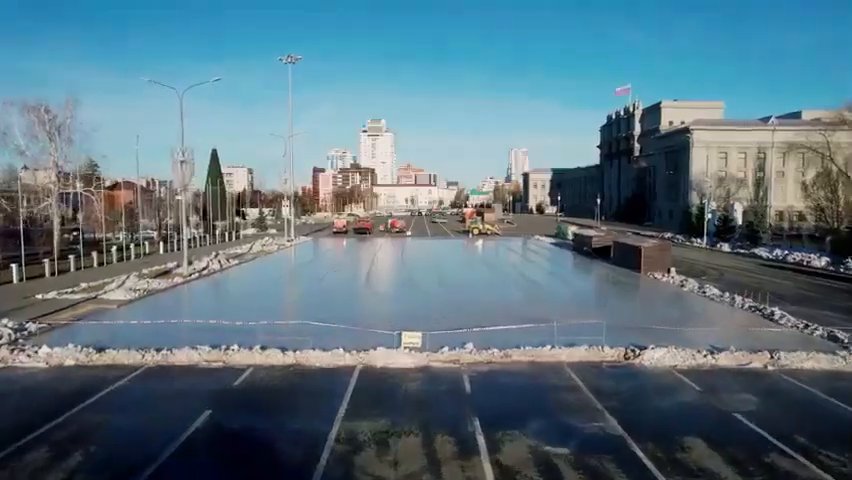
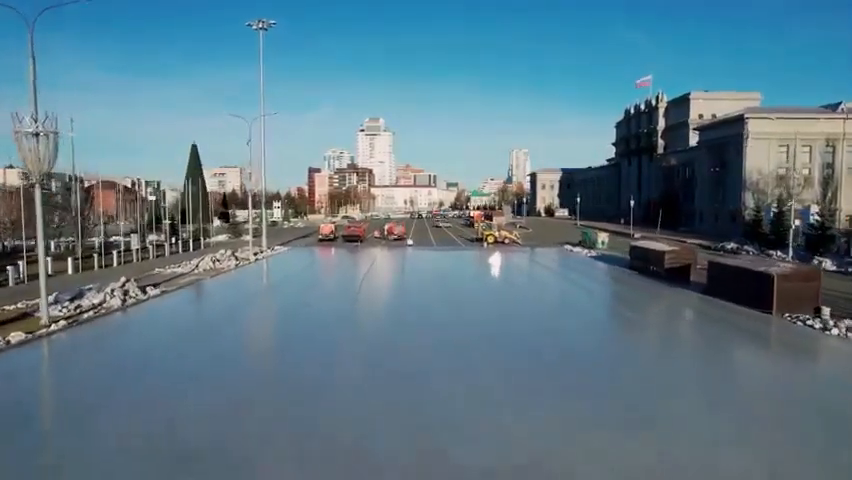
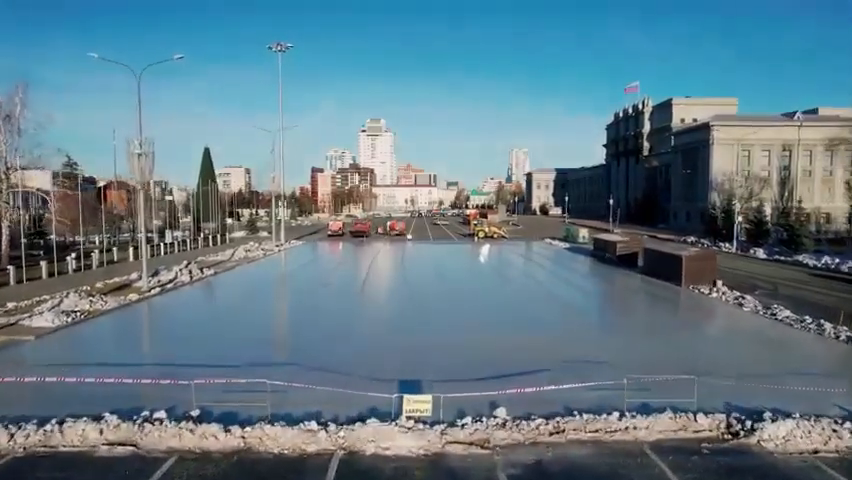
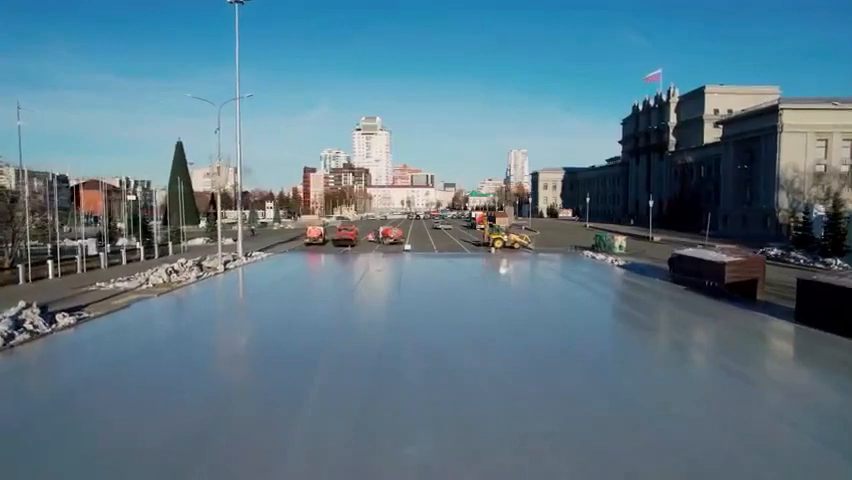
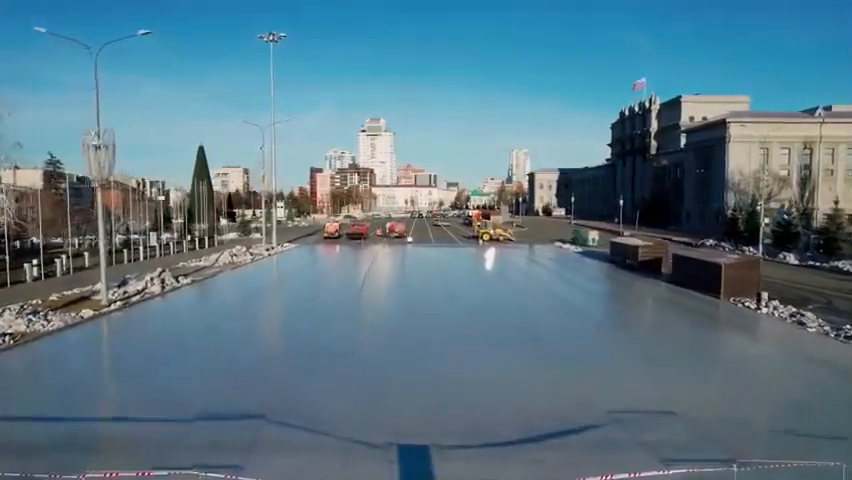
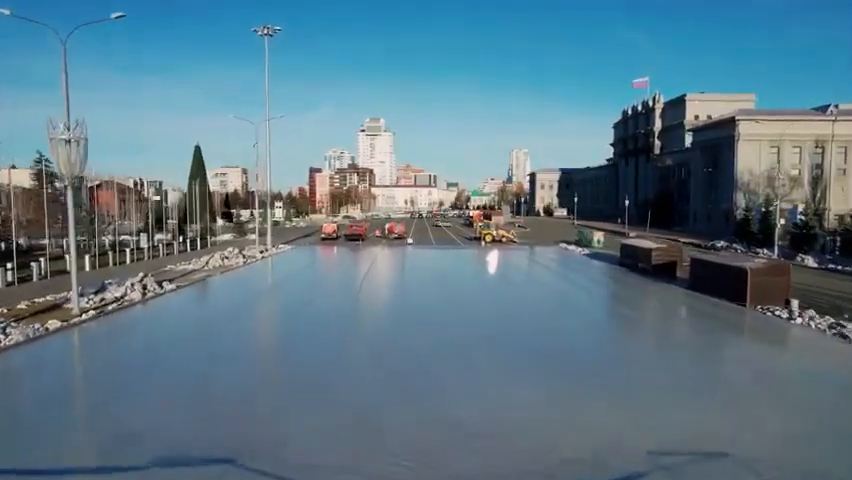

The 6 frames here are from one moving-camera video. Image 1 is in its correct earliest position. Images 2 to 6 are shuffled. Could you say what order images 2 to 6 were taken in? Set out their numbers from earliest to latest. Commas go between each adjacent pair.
3, 5, 6, 2, 4
